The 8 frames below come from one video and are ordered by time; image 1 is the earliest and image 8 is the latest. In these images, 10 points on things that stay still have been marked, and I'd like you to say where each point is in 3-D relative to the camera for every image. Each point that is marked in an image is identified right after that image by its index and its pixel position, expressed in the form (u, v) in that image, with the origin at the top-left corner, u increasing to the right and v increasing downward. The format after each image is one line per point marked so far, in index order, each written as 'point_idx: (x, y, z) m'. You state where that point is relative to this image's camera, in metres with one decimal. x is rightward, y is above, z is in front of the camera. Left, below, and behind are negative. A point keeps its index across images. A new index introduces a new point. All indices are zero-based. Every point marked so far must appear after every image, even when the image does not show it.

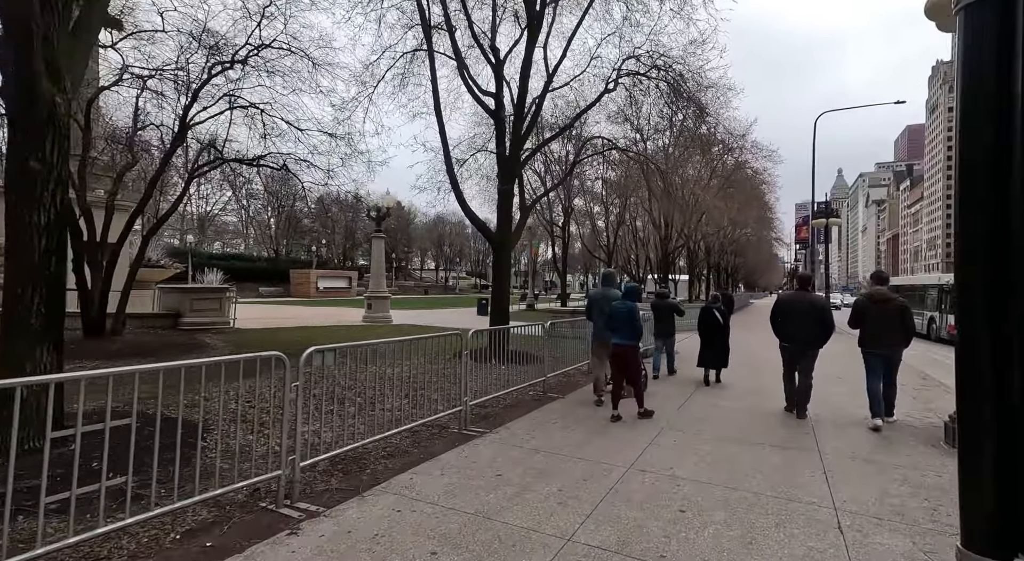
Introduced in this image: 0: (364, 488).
0: (-1.0, -1.4, +4.1) m
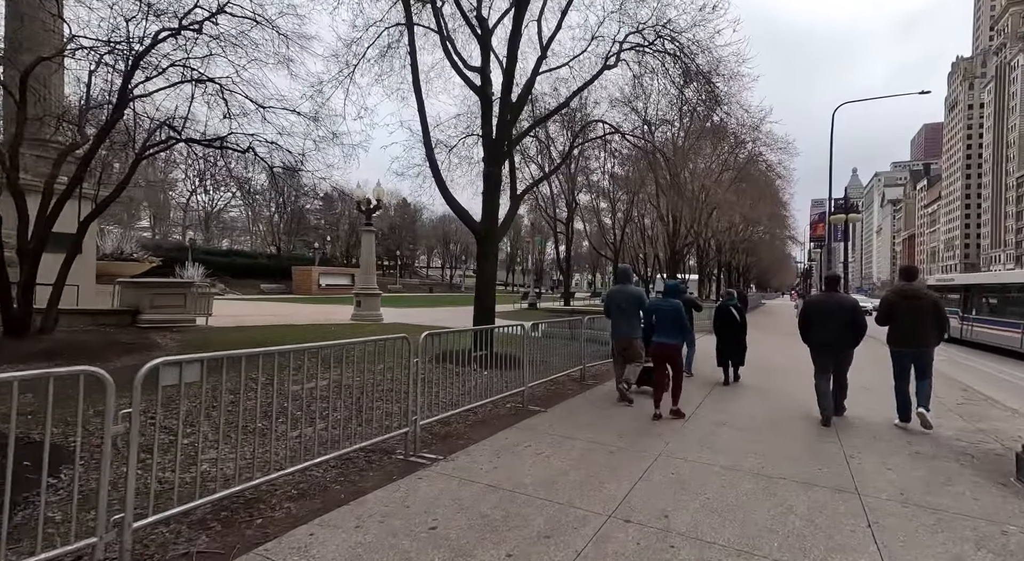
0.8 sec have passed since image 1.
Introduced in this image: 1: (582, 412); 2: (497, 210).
0: (-1.3, -1.3, +3.0) m
1: (+0.8, -1.4, +6.7) m
2: (-0.3, +1.1, +9.7) m
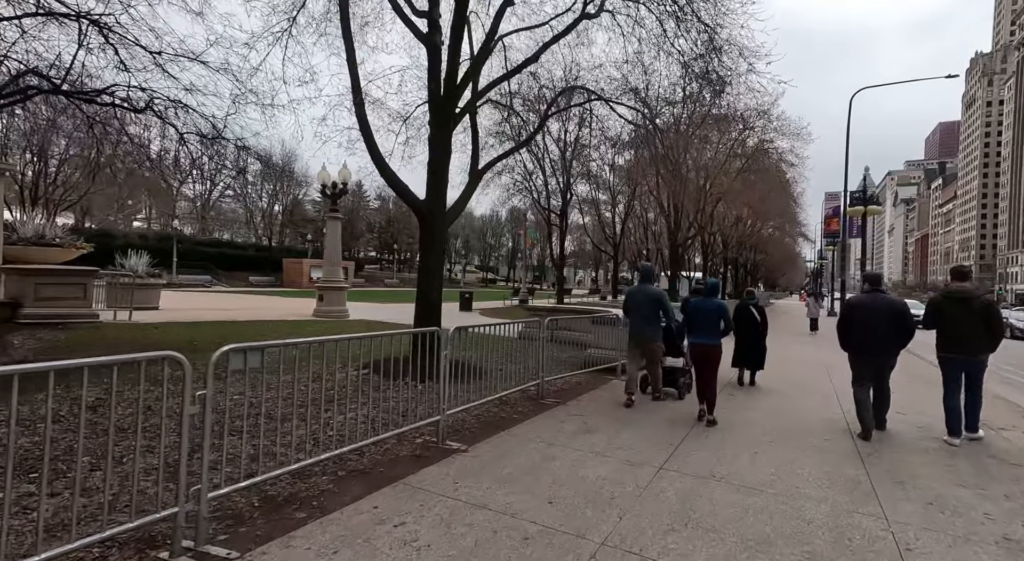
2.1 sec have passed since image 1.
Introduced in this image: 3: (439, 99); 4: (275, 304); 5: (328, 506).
0: (-2.1, -1.2, +1.2) m
1: (+0.1, -1.3, +4.9) m
2: (-0.9, +1.2, +7.9) m
3: (-1.0, +2.4, +8.1) m
4: (-7.0, -0.7, +18.0) m
5: (-1.0, -1.3, +3.5) m
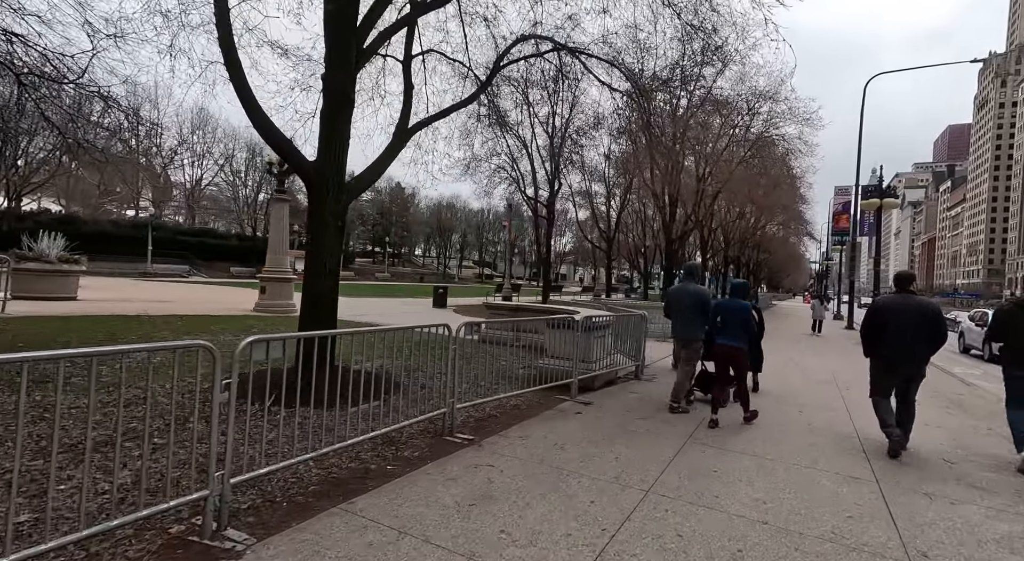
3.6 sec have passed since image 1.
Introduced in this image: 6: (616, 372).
0: (-3.0, -1.1, -0.7) m
1: (-0.7, -1.3, +2.9) m
2: (-1.7, +1.3, +5.9) m
3: (-1.7, +2.5, +6.2) m
4: (-7.8, -0.4, +16.1) m
5: (-1.9, -1.2, +1.5) m
6: (+1.6, -1.4, +9.3) m
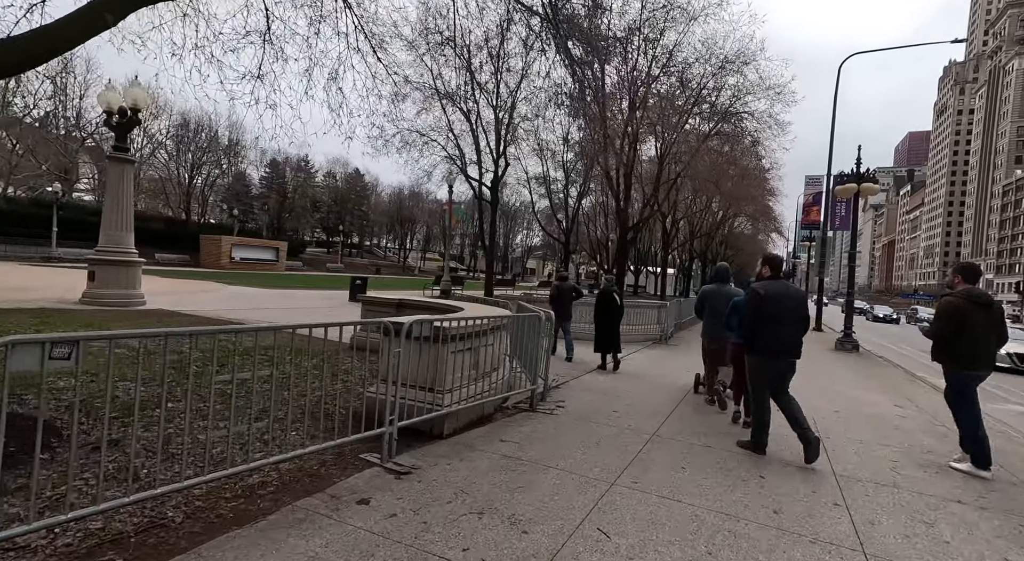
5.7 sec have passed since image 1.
0: (-4.2, -1.0, -3.8) m
1: (-2.1, -1.2, 0.0) m
2: (-3.2, +1.5, +2.9) m
3: (-3.2, +2.7, +3.1) m
4: (-9.8, -0.1, +12.8) m
5: (-3.2, -1.1, -1.5) m
6: (-0.1, -1.3, +6.5) m
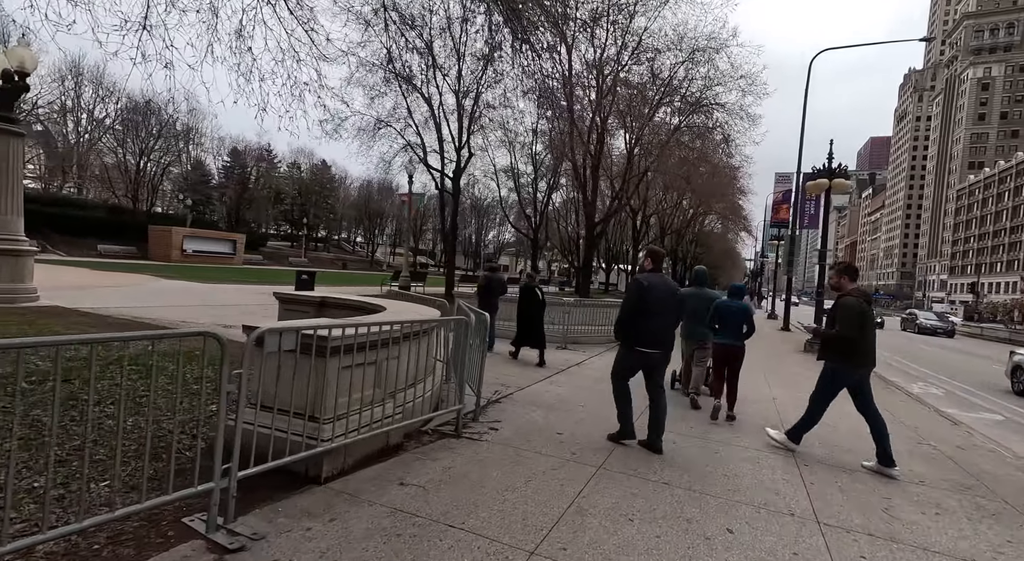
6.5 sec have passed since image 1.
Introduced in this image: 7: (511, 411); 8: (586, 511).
0: (-4.4, -1.0, -5.1) m
1: (-2.5, -1.2, -1.3) m
2: (-3.7, +1.5, +1.6) m
3: (-3.7, +2.7, +1.8) m
4: (-10.7, +0.1, +11.2) m
5: (-3.5, -1.1, -2.8) m
6: (-0.8, -1.2, +5.3) m
7: (0.0, -1.5, +6.8) m
8: (+0.5, -1.6, +4.0) m
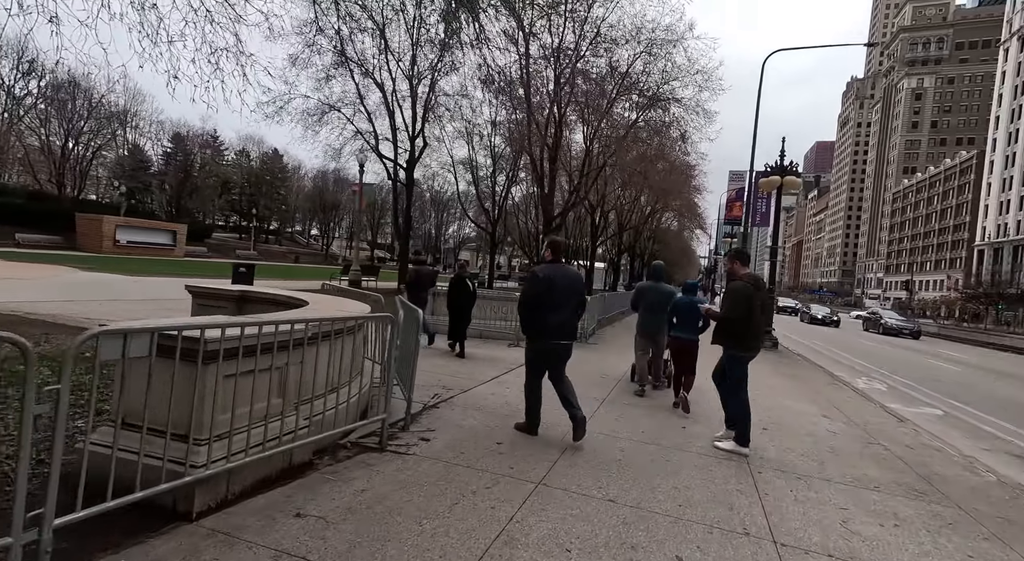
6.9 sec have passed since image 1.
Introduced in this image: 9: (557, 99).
0: (-4.3, -1.0, -5.9) m
1: (-2.6, -1.1, -2.0) m
2: (-3.9, +1.6, +0.8) m
3: (-4.0, +2.8, +1.0) m
4: (-11.6, +0.3, +9.9) m
5: (-3.5, -1.1, -3.5) m
6: (-1.3, -1.2, +4.7) m
7: (-0.7, -1.4, +6.2) m
8: (0.0, -1.5, +3.5) m
9: (+1.4, +5.7, +19.4) m
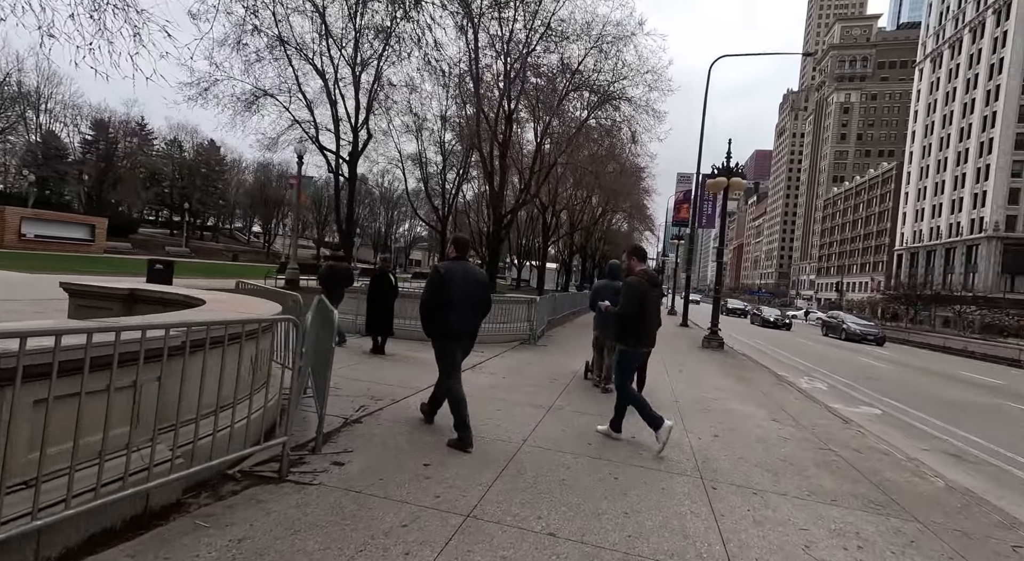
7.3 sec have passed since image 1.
0: (-3.9, -1.0, -6.9) m
1: (-2.6, -1.1, -2.9) m
2: (-4.1, +1.6, -0.2) m
3: (-4.1, +2.8, 0.0) m
4: (-12.5, +0.3, +8.3) m
5: (-3.4, -1.0, -4.5) m
6: (-1.8, -1.2, +3.9) m
7: (-1.3, -1.4, +5.5) m
8: (-0.4, -1.5, +2.8) m
9: (-0.2, +5.7, +18.7) m
